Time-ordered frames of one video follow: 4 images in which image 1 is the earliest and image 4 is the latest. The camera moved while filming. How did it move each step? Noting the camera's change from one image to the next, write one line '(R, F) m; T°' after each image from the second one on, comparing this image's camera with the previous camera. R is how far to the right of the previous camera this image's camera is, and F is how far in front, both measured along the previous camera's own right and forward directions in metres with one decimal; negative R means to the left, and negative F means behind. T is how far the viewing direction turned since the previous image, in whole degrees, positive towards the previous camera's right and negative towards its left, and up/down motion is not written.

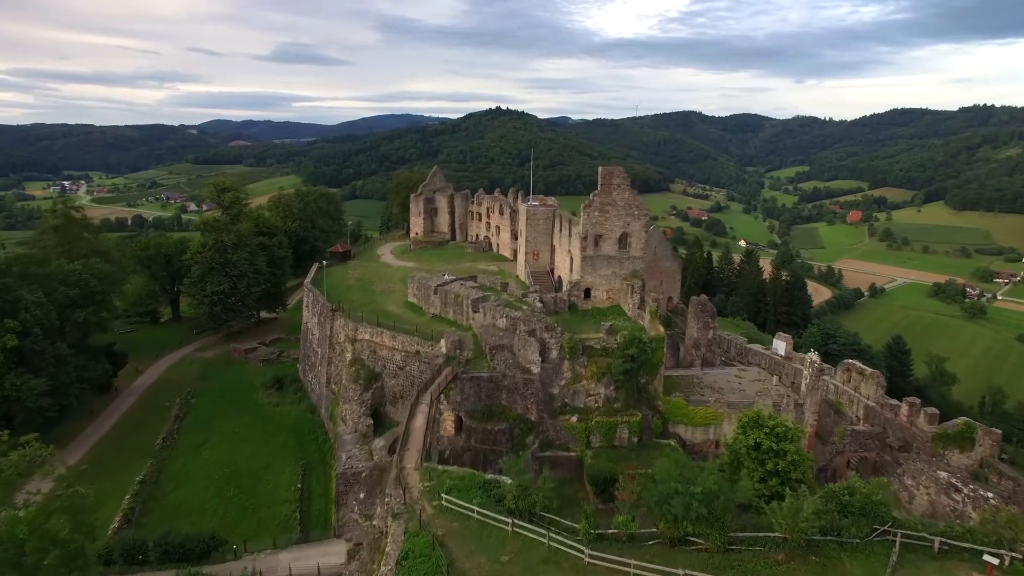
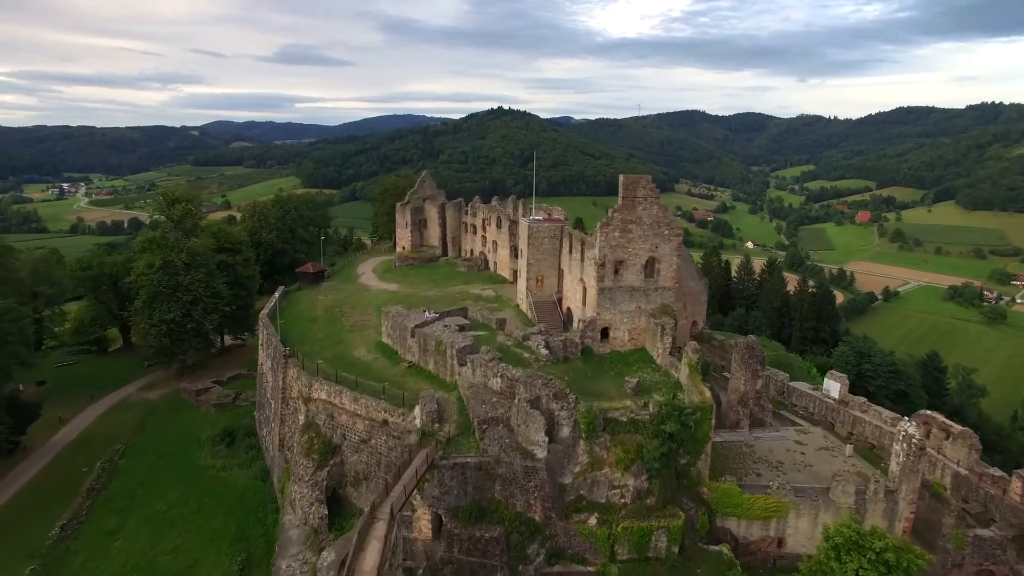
(+0.2, +6.2) m; 0°
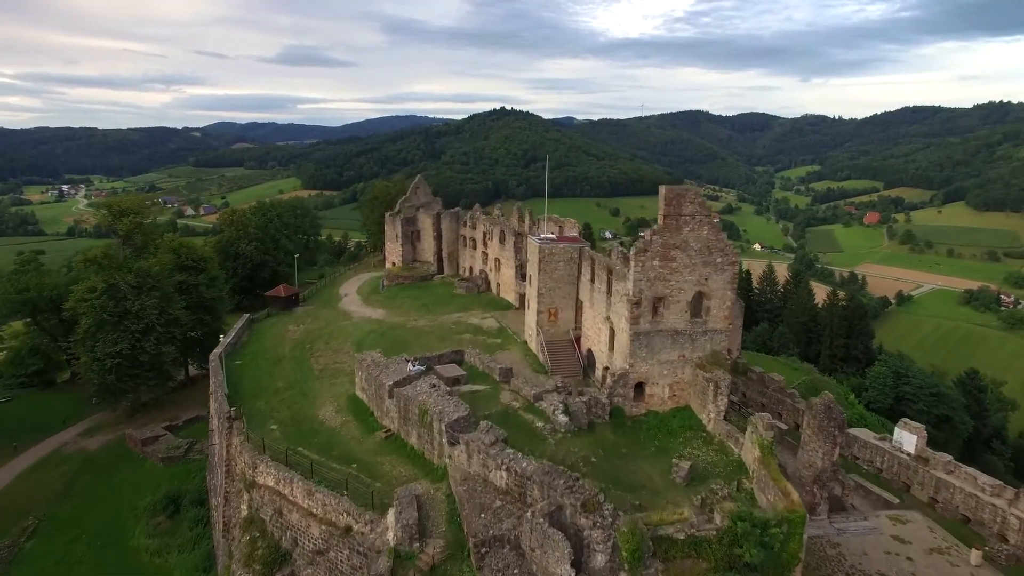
(-0.2, +5.4) m; 0°
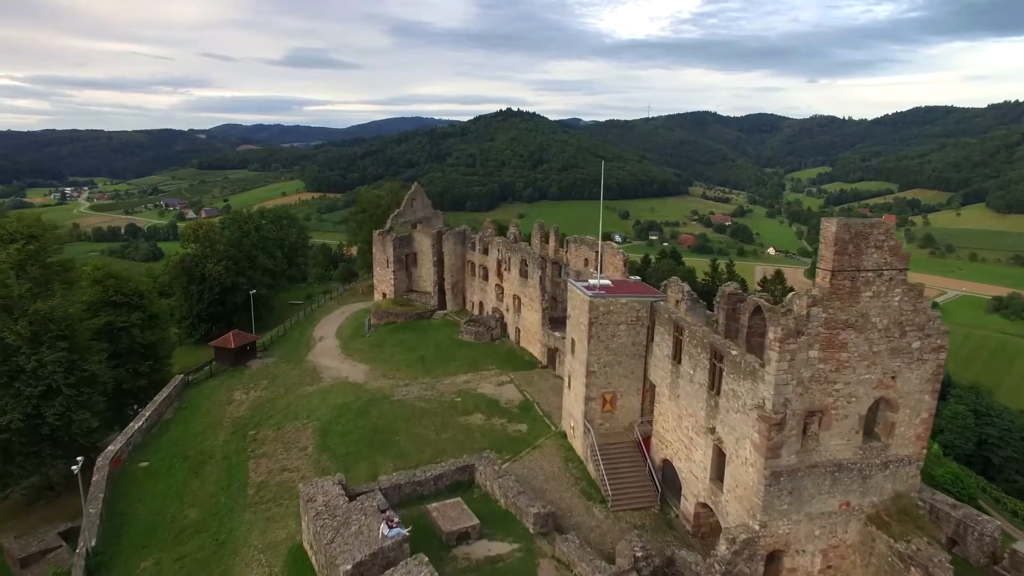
(-0.8, +7.8) m; -1°
